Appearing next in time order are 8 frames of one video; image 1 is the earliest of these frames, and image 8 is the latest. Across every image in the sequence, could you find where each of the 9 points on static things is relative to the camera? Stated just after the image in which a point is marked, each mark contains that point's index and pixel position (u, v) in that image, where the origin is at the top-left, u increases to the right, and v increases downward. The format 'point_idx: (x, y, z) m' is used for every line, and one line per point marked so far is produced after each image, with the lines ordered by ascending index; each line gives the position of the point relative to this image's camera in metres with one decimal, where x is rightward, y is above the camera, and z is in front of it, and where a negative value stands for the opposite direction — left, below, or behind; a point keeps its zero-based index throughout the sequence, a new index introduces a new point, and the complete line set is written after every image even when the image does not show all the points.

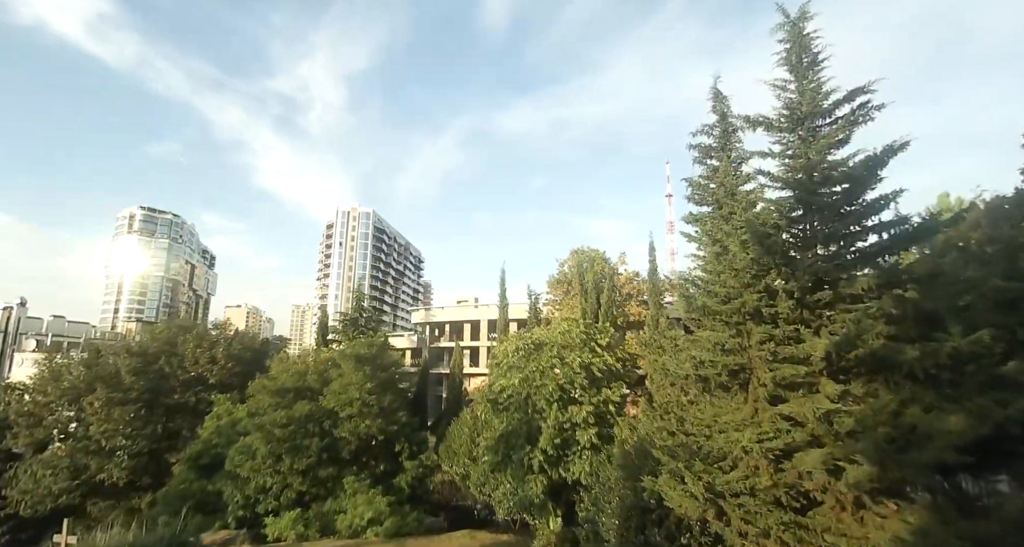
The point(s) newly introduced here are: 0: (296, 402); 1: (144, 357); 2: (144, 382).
0: (-6.1, -3.6, +14.3) m
1: (-11.0, -2.5, +15.1) m
2: (-10.6, -3.1, +14.5) m
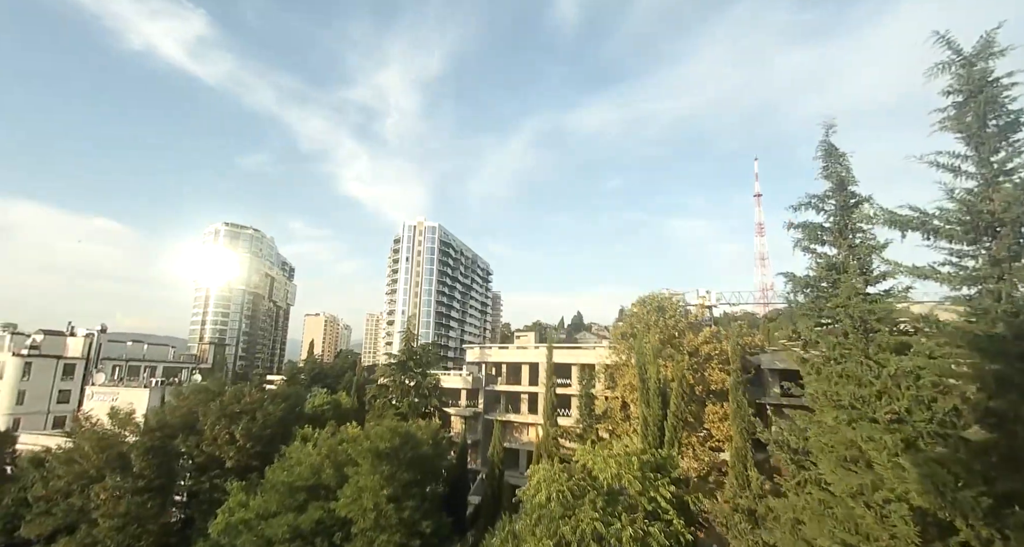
0: (-5.1, -5.7, +12.6) m
1: (-9.8, -4.5, +14.0) m
2: (-9.4, -5.2, +13.4) m
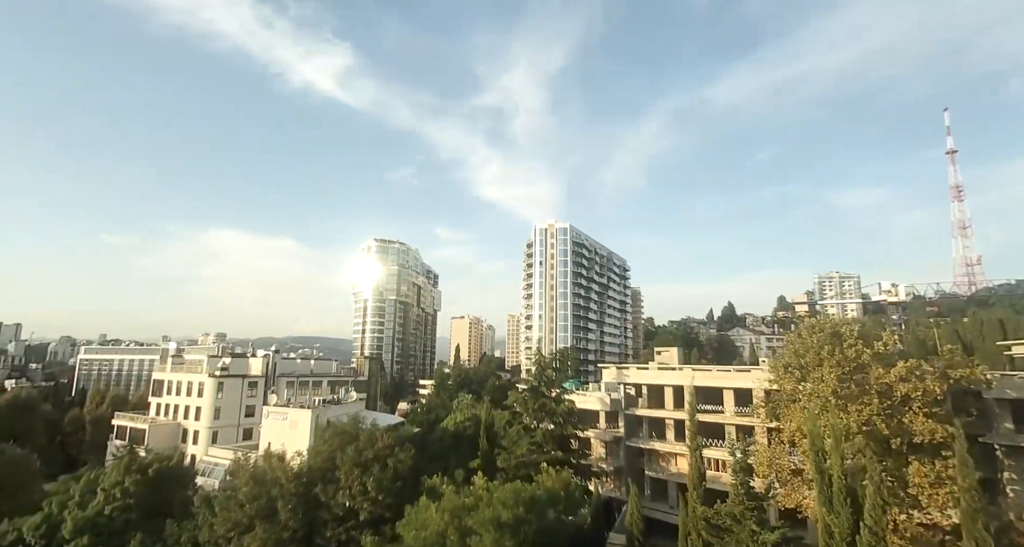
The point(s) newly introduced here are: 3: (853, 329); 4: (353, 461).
0: (-1.9, -7.1, +12.0) m
1: (-6.1, -6.2, +14.7) m
2: (-5.9, -6.8, +14.0) m
3: (+12.1, -2.0, +17.9) m
4: (-4.7, -5.6, +15.1) m
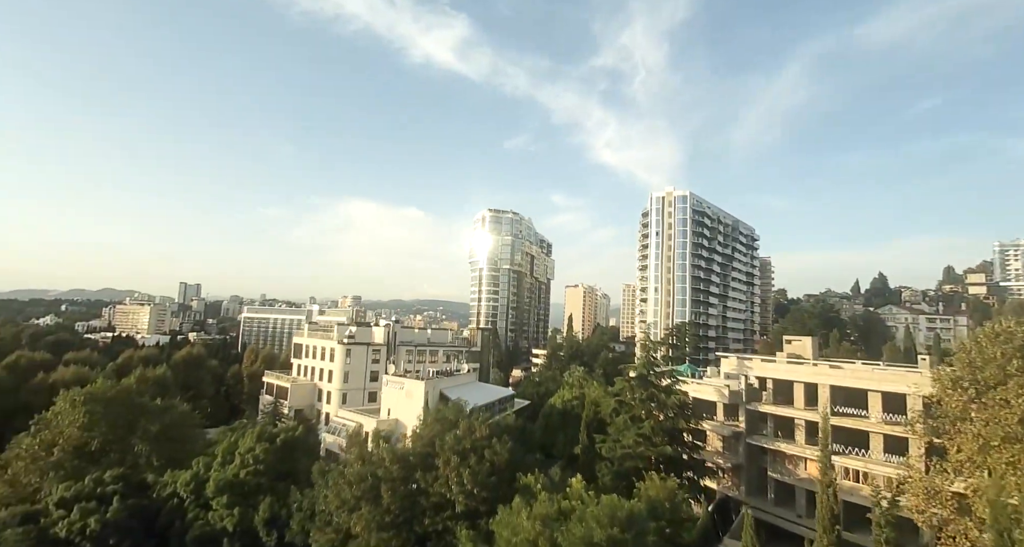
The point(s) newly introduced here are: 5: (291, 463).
0: (+0.2, -7.1, +11.7) m
1: (-3.3, -5.9, +15.2) m
2: (-3.2, -6.6, +14.5) m
3: (+15.2, -1.8, +14.0) m
4: (-1.8, -5.4, +15.3) m
5: (-7.5, -6.4, +17.1) m
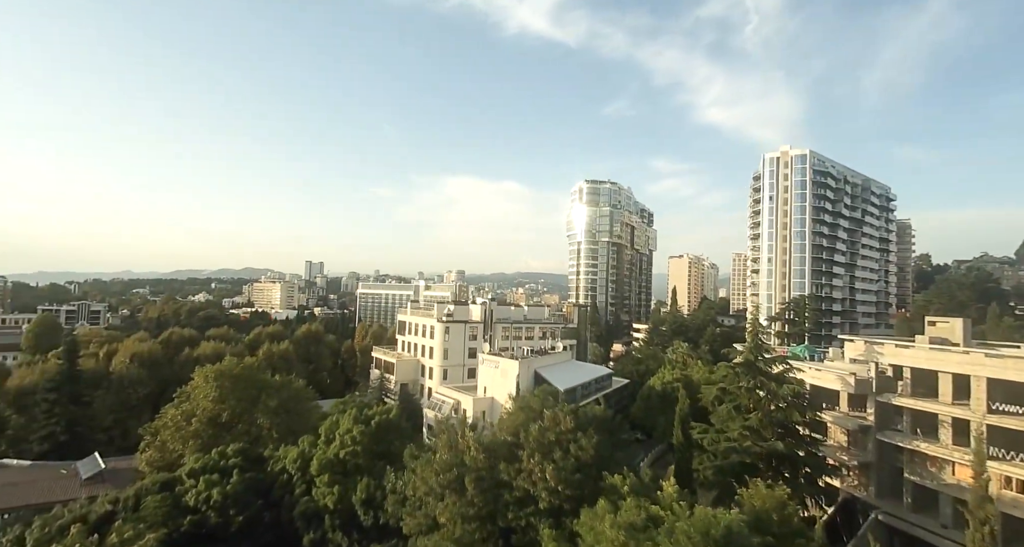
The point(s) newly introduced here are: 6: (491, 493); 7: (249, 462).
0: (+2.0, -6.9, +11.1) m
1: (-0.8, -5.6, +15.1) m
2: (-0.8, -6.3, +14.5) m
3: (+17.0, -1.3, +10.1) m
4: (+0.7, -5.1, +14.9) m
5: (-4.5, -6.1, +17.8) m
6: (-0.6, -6.2, +14.6) m
7: (-9.0, -6.4, +17.3) m
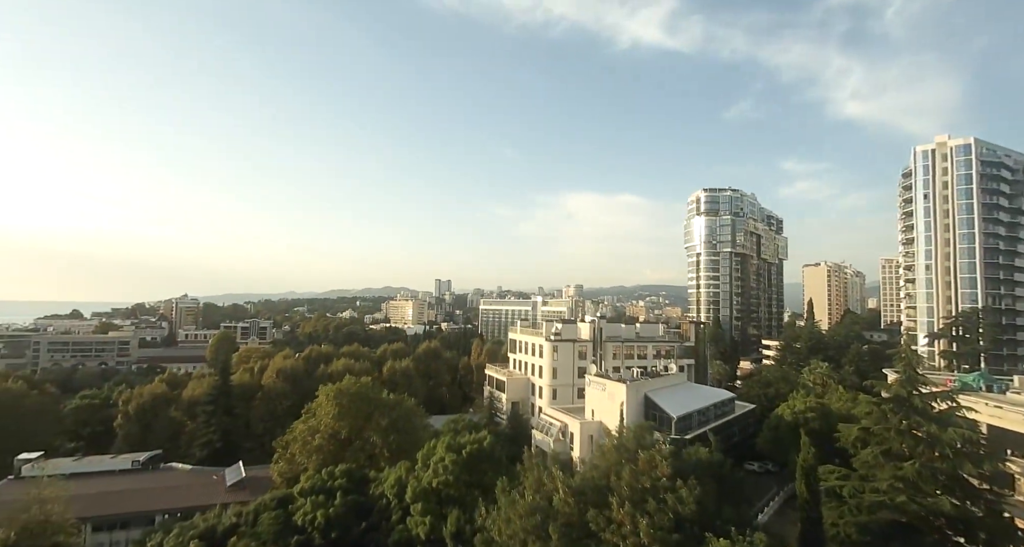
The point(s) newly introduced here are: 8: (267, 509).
0: (+3.6, -7.6, +9.5) m
1: (+1.8, -6.4, +14.1) m
2: (+1.6, -7.1, +13.5) m
3: (+17.8, -1.5, +5.3) m
4: (+3.1, -5.8, +13.6) m
5: (-1.2, -7.0, +17.6) m
6: (+1.8, -7.0, +13.6) m
7: (-5.7, -7.5, +18.1) m
8: (-8.1, -7.8, +16.7) m
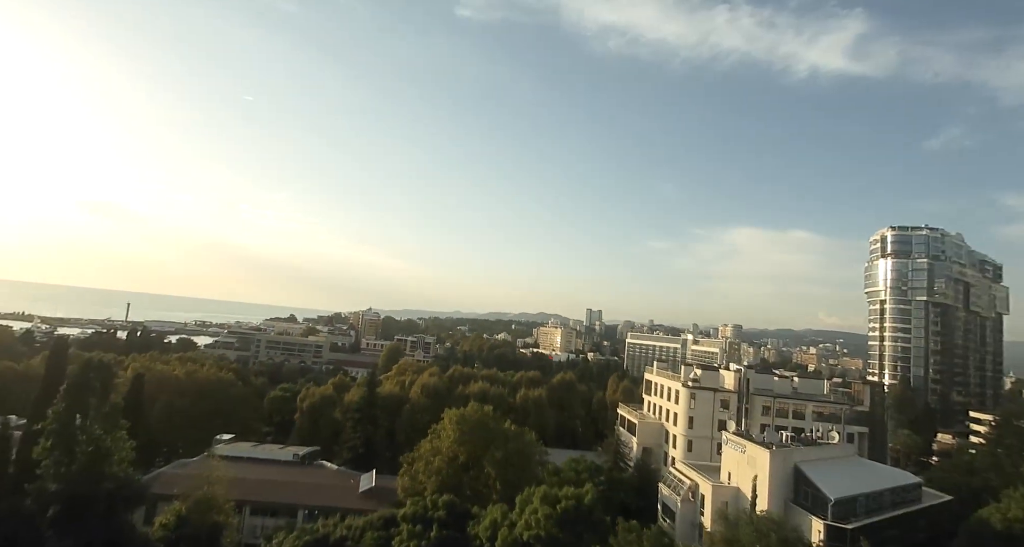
0: (+4.1, -8.7, +7.5) m
1: (+3.8, -7.7, +12.5) m
2: (+3.5, -8.4, +11.9) m
3: (+16.8, -2.9, -0.5) m
4: (+5.0, -7.2, +11.6) m
5: (+2.0, -8.4, +16.7) m
6: (+3.7, -8.3, +12.0) m
7: (-2.2, -8.8, +18.5) m
8: (-4.9, -8.8, +17.8) m
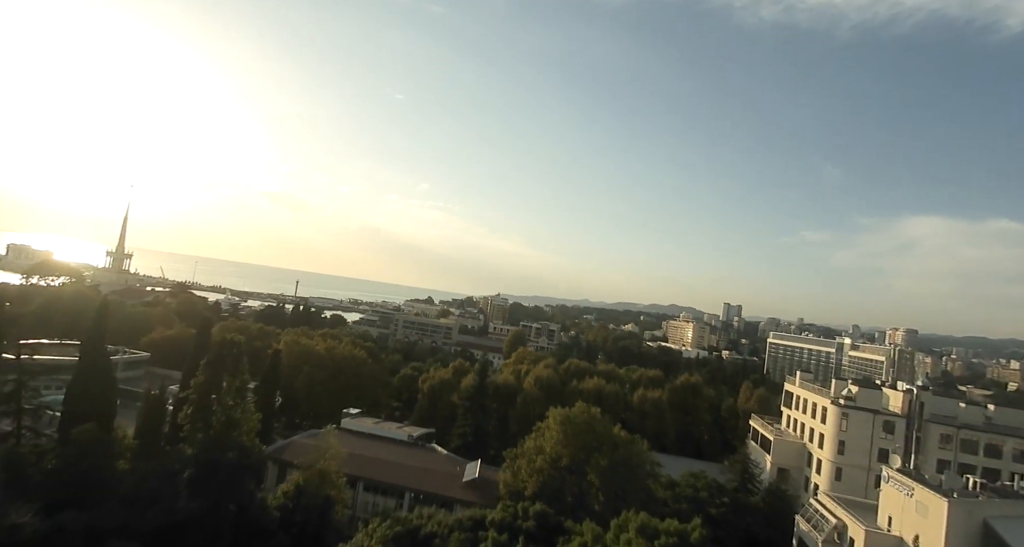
0: (+4.5, -8.9, +5.0) m
1: (+5.5, -7.8, +9.9) m
2: (+4.9, -8.5, +9.5) m
3: (+14.8, -3.7, -6.1) m
4: (+6.3, -7.3, +8.7) m
5: (+4.7, -8.4, +14.4) m
6: (+5.2, -8.4, +9.5) m
7: (+1.1, -8.6, +17.2) m
8: (-1.7, -8.6, +17.3) m
